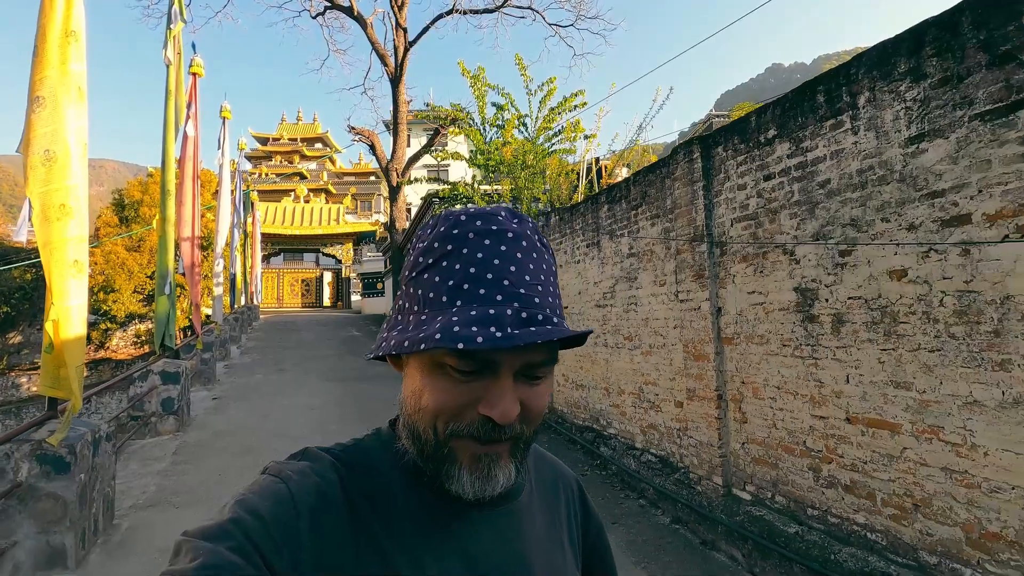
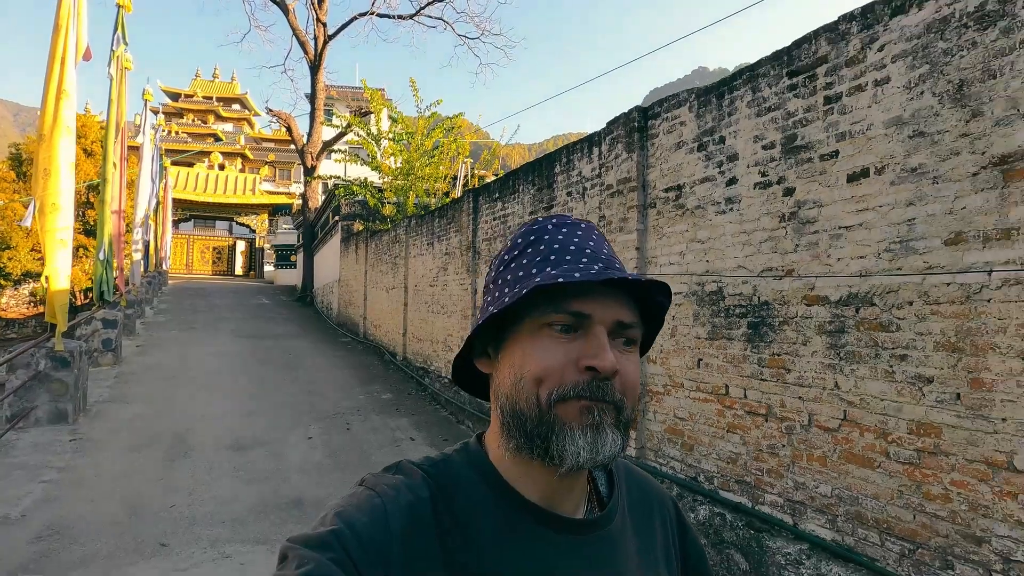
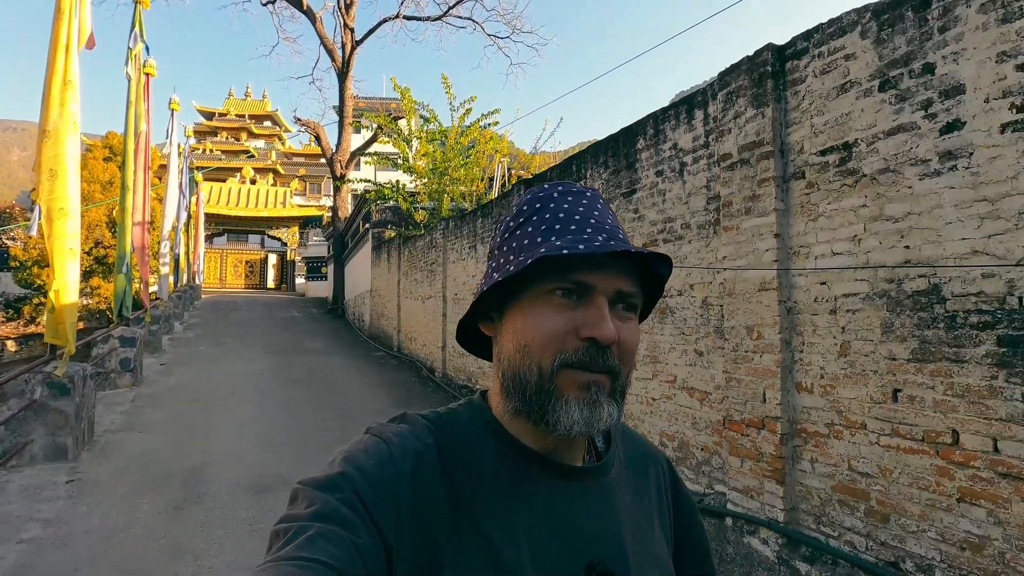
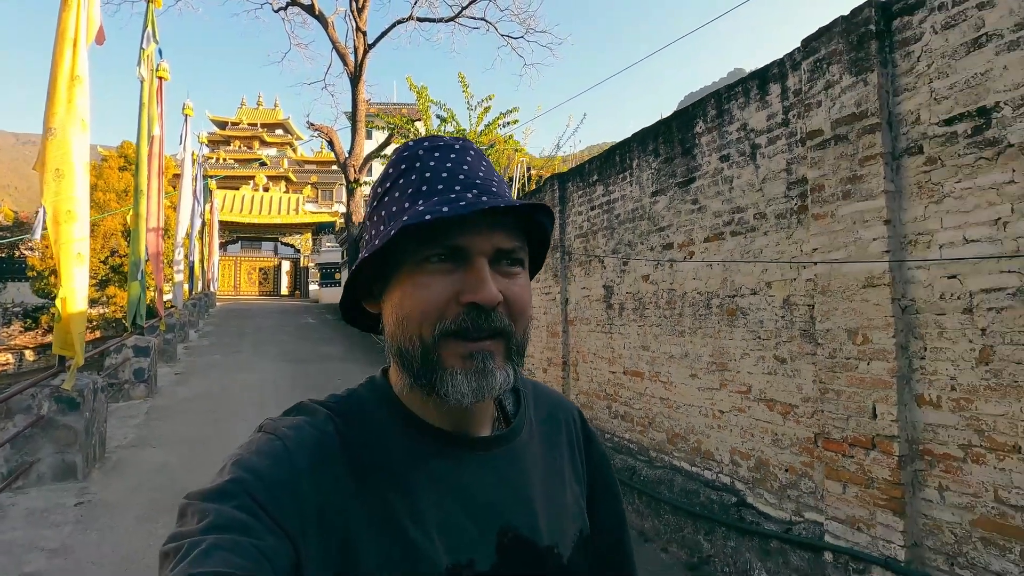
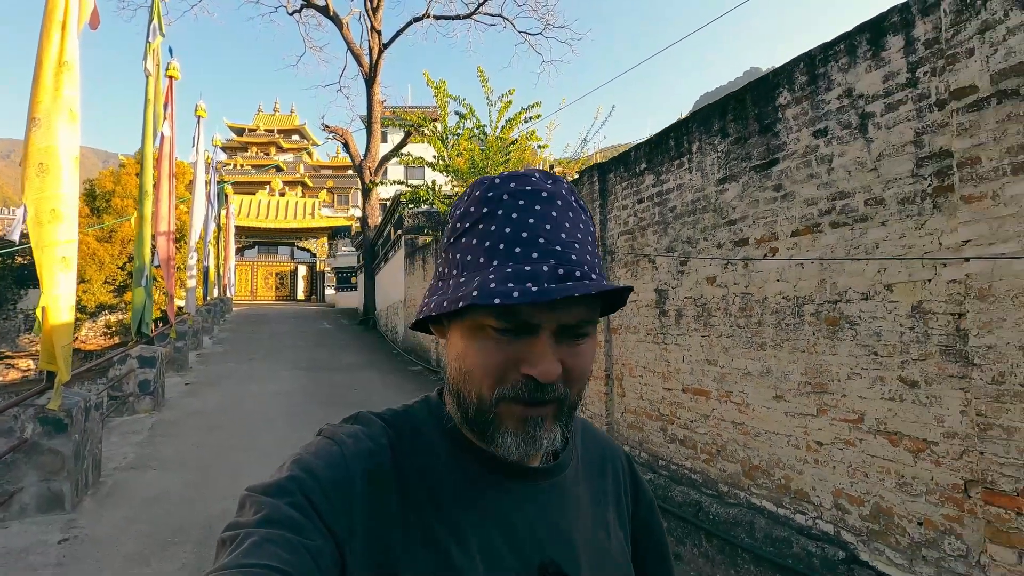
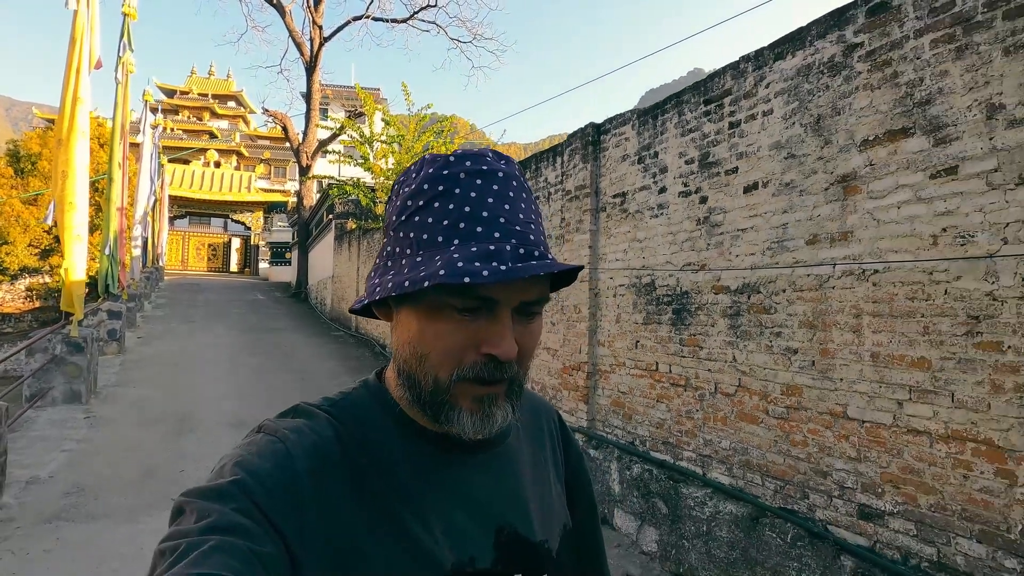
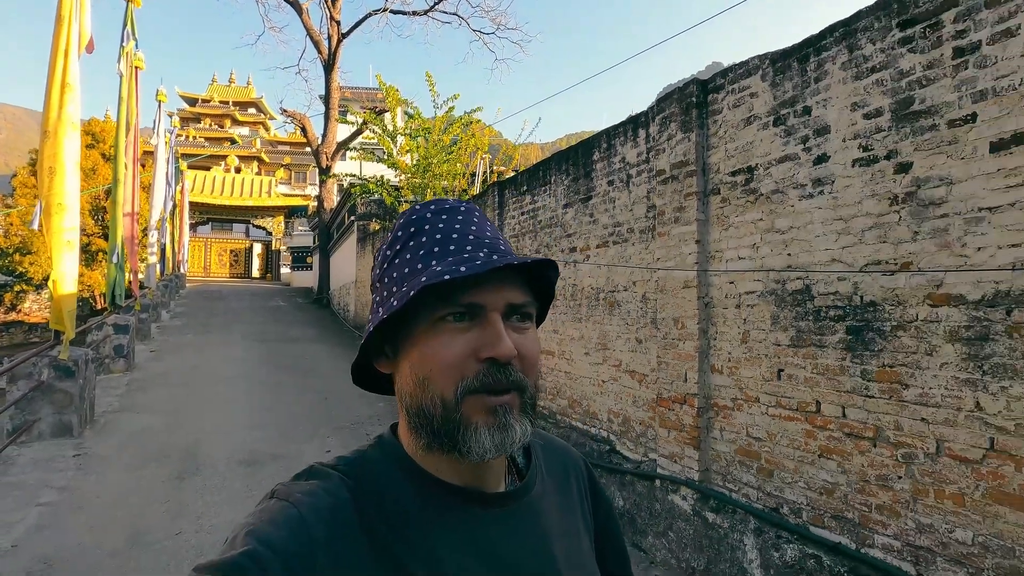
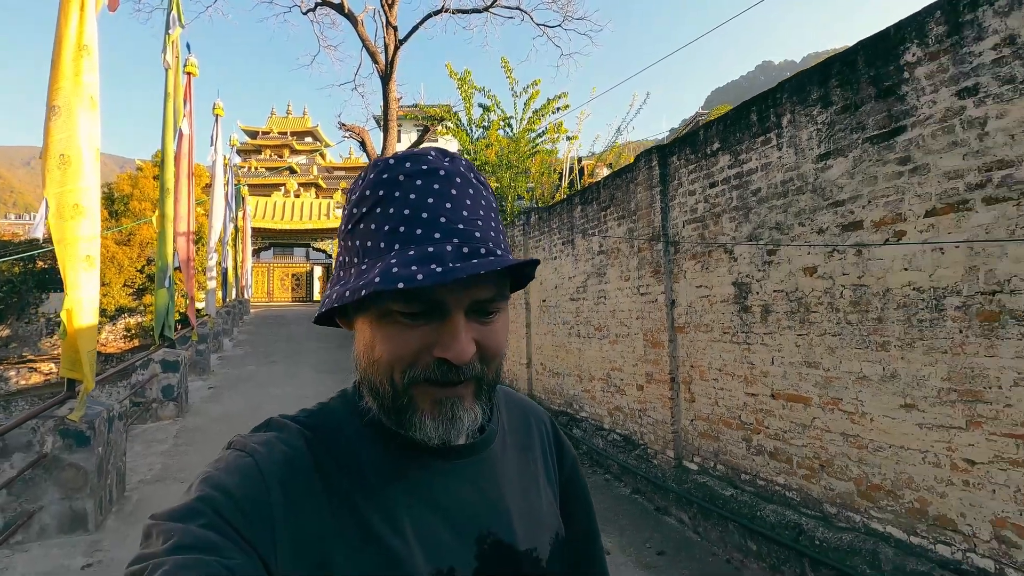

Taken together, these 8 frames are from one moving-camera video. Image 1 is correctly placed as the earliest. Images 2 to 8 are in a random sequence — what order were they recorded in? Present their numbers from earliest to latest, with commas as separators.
8, 5, 4, 3, 7, 2, 6
